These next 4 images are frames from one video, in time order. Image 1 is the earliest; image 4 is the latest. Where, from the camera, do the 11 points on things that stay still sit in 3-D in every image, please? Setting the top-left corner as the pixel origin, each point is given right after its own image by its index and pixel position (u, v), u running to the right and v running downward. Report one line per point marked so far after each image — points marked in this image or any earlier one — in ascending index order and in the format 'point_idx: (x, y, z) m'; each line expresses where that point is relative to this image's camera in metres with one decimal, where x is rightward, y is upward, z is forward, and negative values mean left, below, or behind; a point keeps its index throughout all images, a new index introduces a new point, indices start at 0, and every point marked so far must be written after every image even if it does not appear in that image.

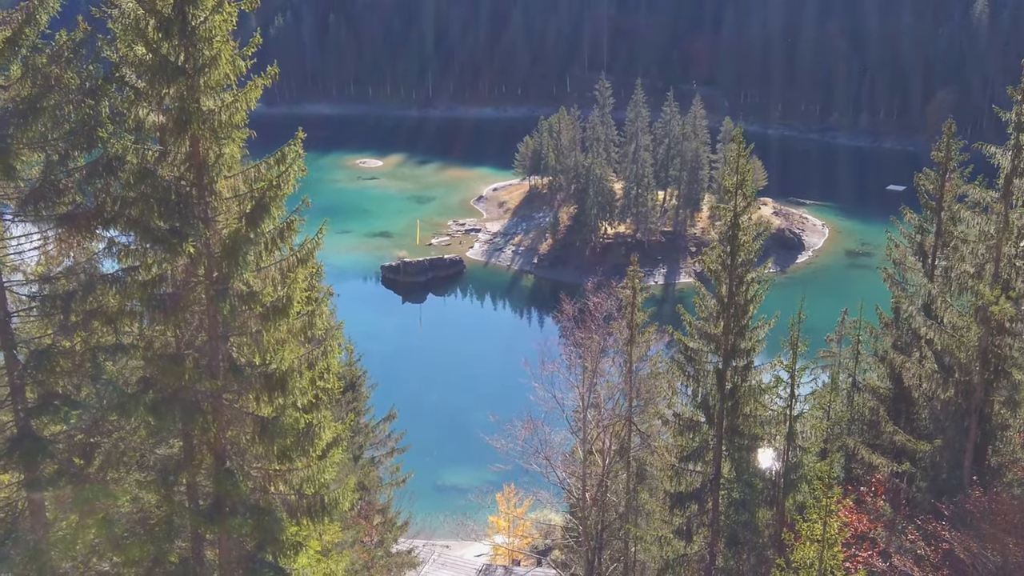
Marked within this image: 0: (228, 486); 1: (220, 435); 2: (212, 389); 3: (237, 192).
0: (-3.9, -2.7, +10.7) m
1: (-4.1, -2.1, +11.0) m
2: (-4.1, -1.3, +10.8) m
3: (-3.8, +1.3, +10.8) m
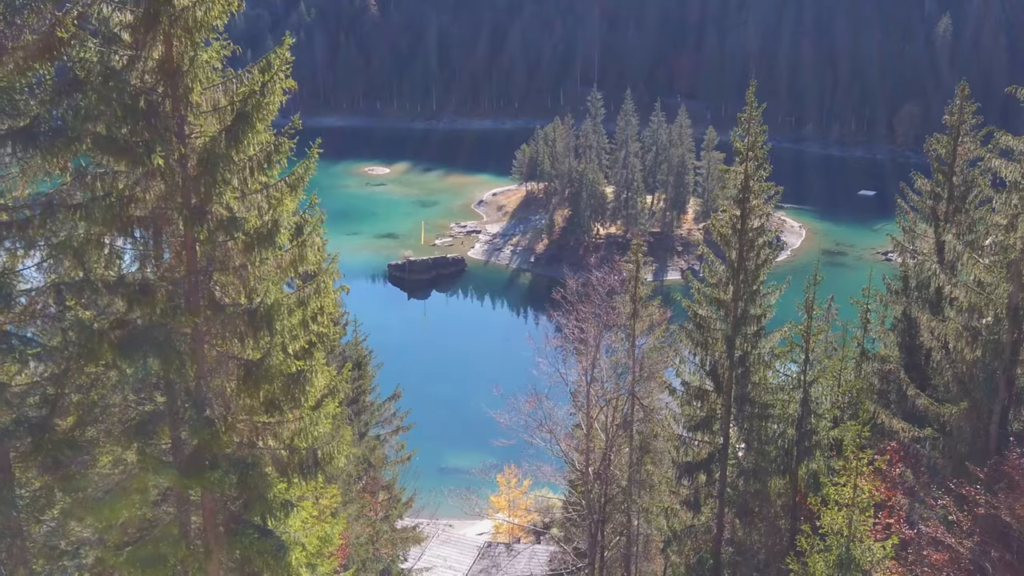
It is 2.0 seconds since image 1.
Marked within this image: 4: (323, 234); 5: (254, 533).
0: (-3.7, -1.8, +9.5) m
1: (-3.9, -1.2, +9.8) m
2: (-3.9, -0.5, +9.6) m
3: (-3.6, +2.2, +9.5) m
4: (-2.4, +0.7, +10.0) m
5: (-3.4, -3.1, +9.9) m
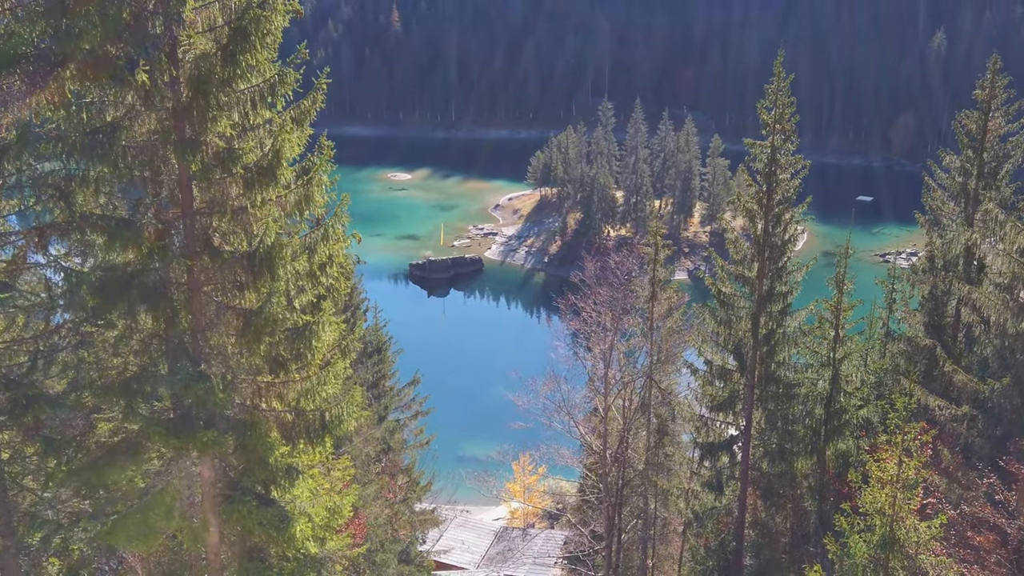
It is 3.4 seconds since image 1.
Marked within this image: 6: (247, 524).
0: (-3.3, -1.2, +8.6) m
1: (-3.6, -0.6, +8.9) m
2: (-3.6, +0.1, +8.6) m
3: (-3.2, +2.8, +8.5) m
4: (-2.1, +1.3, +9.0) m
5: (-3.0, -2.5, +9.0) m
6: (-3.0, -2.7, +8.9) m
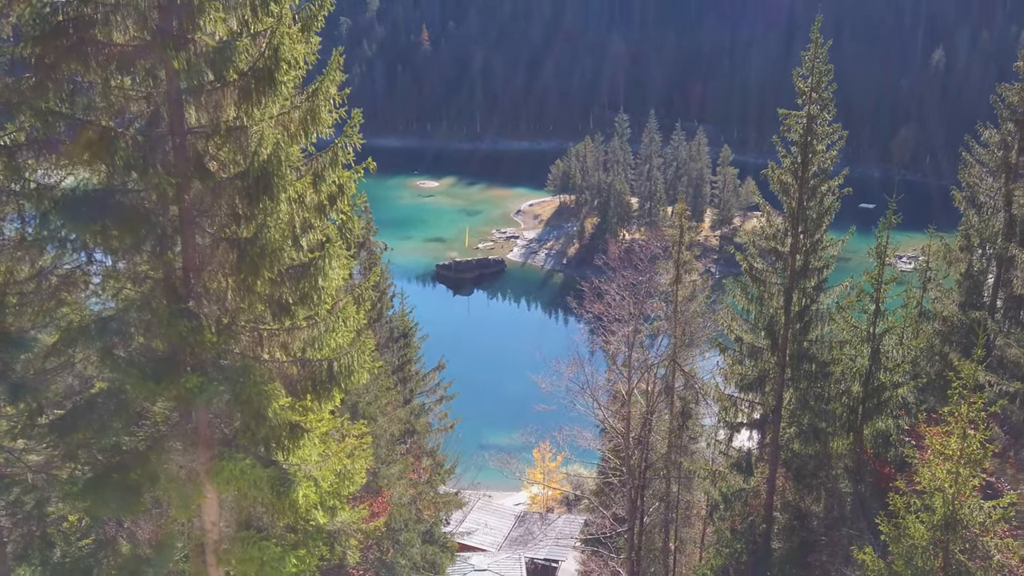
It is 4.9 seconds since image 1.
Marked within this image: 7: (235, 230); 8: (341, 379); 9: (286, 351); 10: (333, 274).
0: (-3.0, -0.5, +7.5) m
1: (-3.2, +0.1, +7.8) m
2: (-3.2, +0.8, +7.5) m
3: (-2.9, +3.5, +7.3) m
4: (-1.7, +2.0, +7.8) m
5: (-2.6, -1.8, +7.9) m
6: (-2.7, -2.0, +7.9) m
7: (-2.8, +0.5, +7.8) m
8: (-1.8, -1.0, +8.2) m
9: (-2.3, -0.7, +8.2) m
10: (-1.8, +0.1, +7.8) m
